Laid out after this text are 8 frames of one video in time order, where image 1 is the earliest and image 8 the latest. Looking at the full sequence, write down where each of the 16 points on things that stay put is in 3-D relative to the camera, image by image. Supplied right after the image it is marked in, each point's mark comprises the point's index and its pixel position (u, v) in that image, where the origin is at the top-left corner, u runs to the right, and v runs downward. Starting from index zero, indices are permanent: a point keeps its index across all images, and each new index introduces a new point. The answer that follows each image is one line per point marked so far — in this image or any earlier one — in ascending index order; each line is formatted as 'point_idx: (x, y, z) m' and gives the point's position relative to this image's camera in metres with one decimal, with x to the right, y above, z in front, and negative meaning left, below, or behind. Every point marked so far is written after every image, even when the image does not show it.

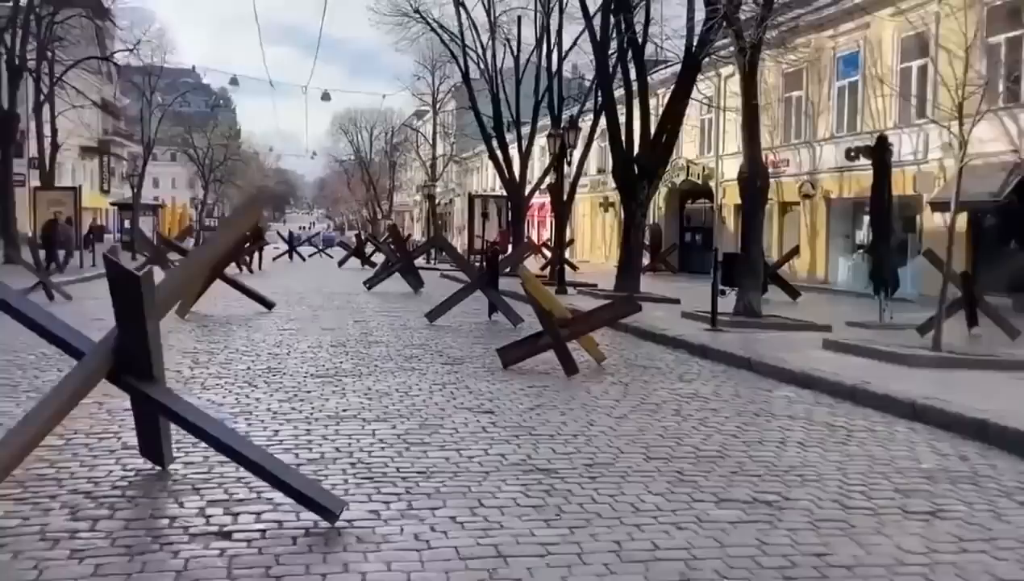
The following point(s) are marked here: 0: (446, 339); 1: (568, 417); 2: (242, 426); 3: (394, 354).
0: (-1.0, -0.8, +15.3) m
1: (+0.5, -1.1, +8.7) m
2: (-2.2, -1.1, +8.1) m
3: (-1.6, -0.9, +13.2) m
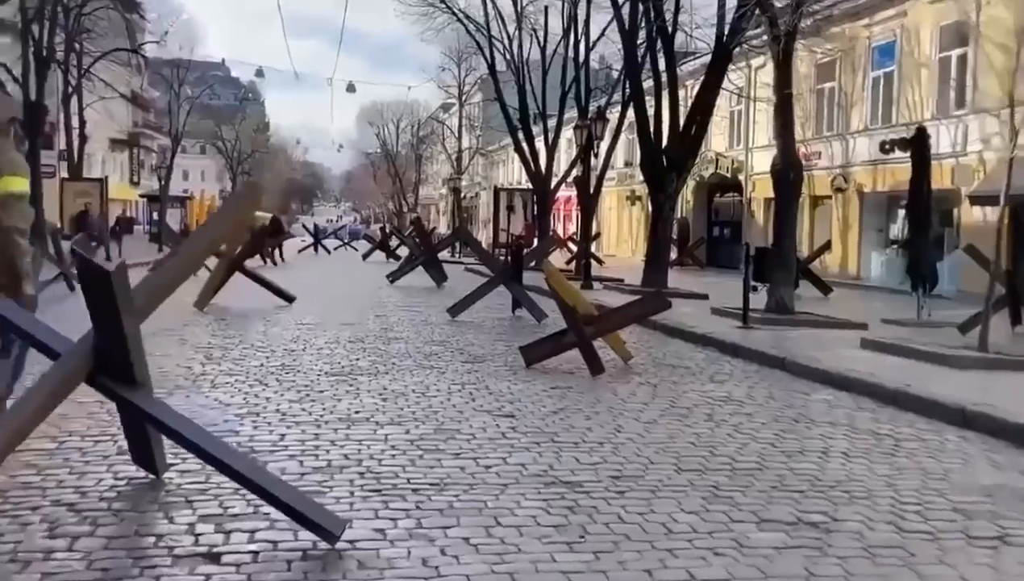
0: (-0.7, -0.7, +14.8) m
1: (+0.7, -1.1, +8.2) m
2: (-2.1, -1.1, +7.6) m
3: (-1.3, -0.8, +12.7) m
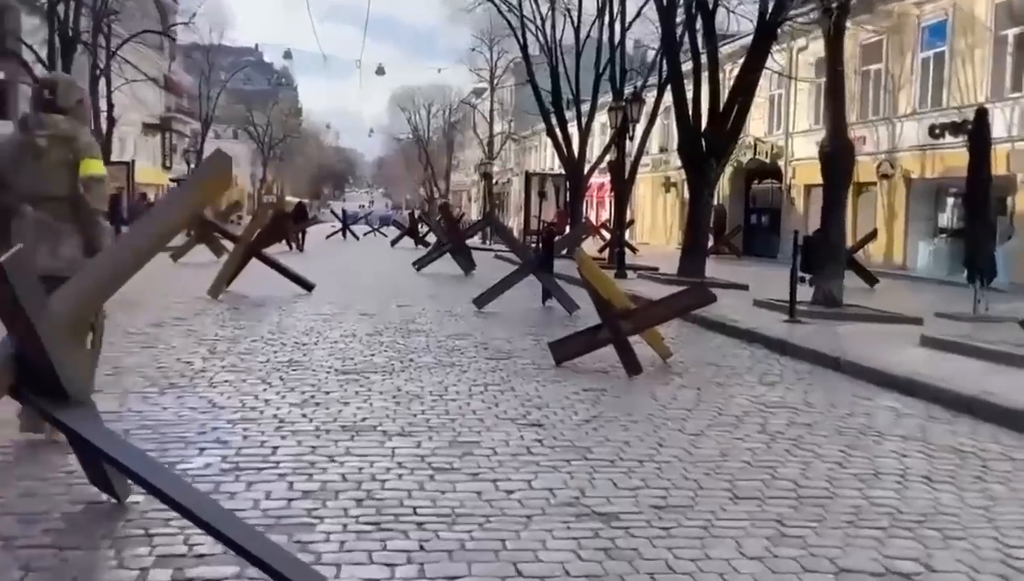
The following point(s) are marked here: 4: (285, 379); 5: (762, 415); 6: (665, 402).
0: (-0.3, -0.5, +13.9) m
1: (+0.9, -1.1, +7.2) m
2: (-1.9, -1.0, +6.7) m
3: (-0.9, -0.7, +11.8) m
4: (-2.2, -0.8, +9.2) m
5: (+2.1, -1.1, +8.2) m
6: (+1.4, -1.0, +8.7) m
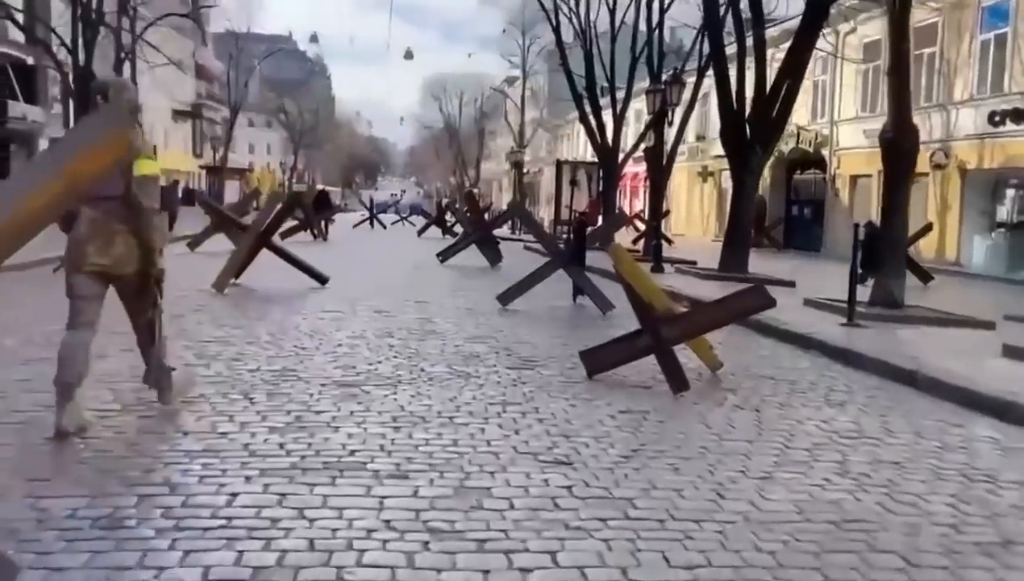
0: (+0.1, -0.5, +12.5) m
1: (+1.0, -1.1, +5.8) m
2: (-1.8, -1.1, +5.4) m
3: (-0.6, -0.7, +10.4) m
4: (-2.0, -0.8, +7.9) m
5: (+2.3, -1.1, +6.8) m
6: (+1.5, -1.0, +7.2) m
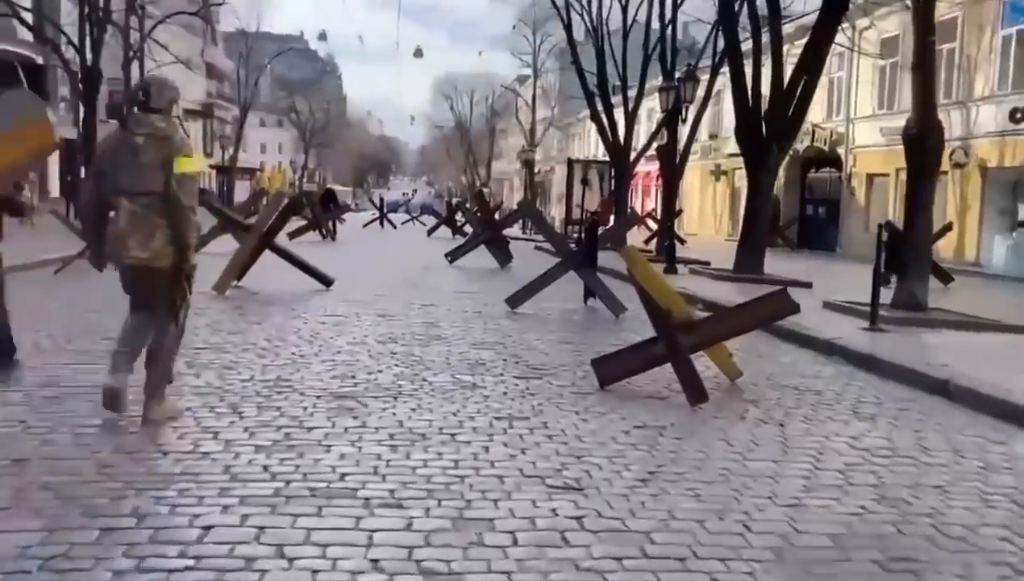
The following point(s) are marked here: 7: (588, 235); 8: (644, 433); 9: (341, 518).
0: (+0.2, -0.6, +12.0) m
1: (+1.1, -1.2, +5.3) m
2: (-1.8, -1.1, +4.9) m
3: (-0.5, -0.7, +9.9) m
4: (-1.9, -0.9, +7.4) m
5: (+2.3, -1.2, +6.2) m
6: (+1.6, -1.1, +6.7) m
7: (+1.2, +0.9, +15.4) m
8: (+0.9, -1.0, +6.9) m
9: (-0.8, -1.1, +4.8) m
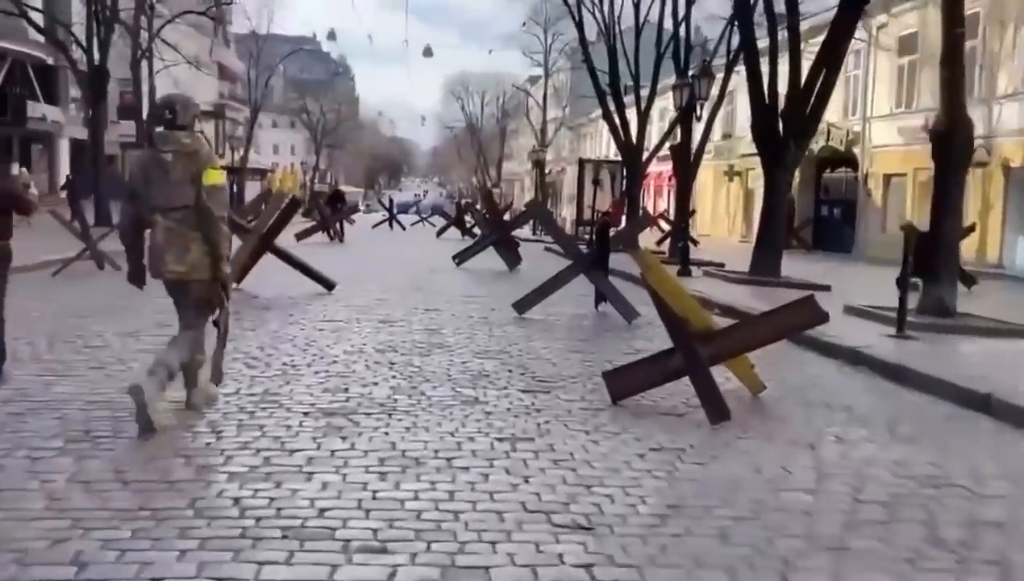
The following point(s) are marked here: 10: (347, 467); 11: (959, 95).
0: (+0.3, -0.6, +11.3) m
1: (+1.1, -1.2, +4.6) m
2: (-1.8, -1.2, +4.3) m
3: (-0.5, -0.8, +9.3) m
4: (-1.9, -0.9, +6.8) m
5: (+2.3, -1.2, +5.6) m
6: (+1.6, -1.1, +6.0) m
7: (+1.3, +0.8, +14.8) m
8: (+1.0, -1.1, +6.3) m
9: (-0.9, -1.2, +4.2) m
10: (-1.0, -1.1, +5.8) m
11: (+6.6, +2.9, +14.4) m
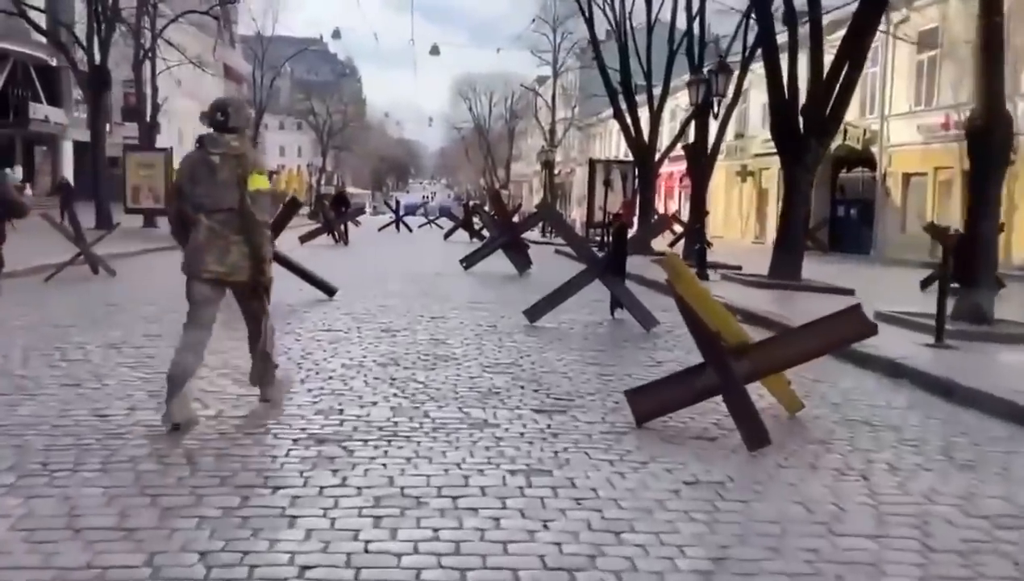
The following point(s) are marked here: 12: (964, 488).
0: (+0.4, -0.7, +10.5) m
1: (+1.1, -1.3, +3.8) m
2: (-1.7, -1.2, +3.5) m
3: (-0.4, -0.8, +8.5) m
4: (-1.8, -1.0, +6.0) m
5: (+2.4, -1.3, +4.8) m
6: (+1.7, -1.2, +5.2) m
7: (+1.5, +0.7, +14.0) m
8: (+1.0, -1.2, +5.5) m
9: (-0.8, -1.2, +3.4) m
10: (-0.9, -1.1, +5.0) m
11: (+6.8, +2.8, +13.5) m
12: (+2.8, -1.2, +6.1) m
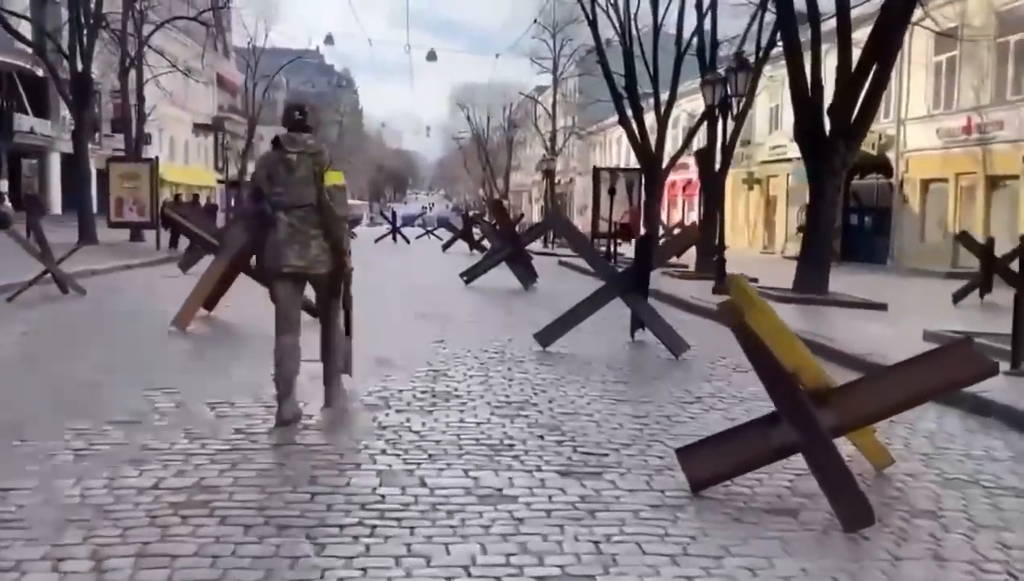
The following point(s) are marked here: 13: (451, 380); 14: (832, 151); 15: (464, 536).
0: (+0.5, -0.9, +8.9) m
1: (+1.3, -1.4, +2.2) m
2: (-1.6, -1.4, +1.9) m
3: (-0.2, -1.0, +6.9) m
4: (-1.7, -1.2, +4.4) m
5: (+2.6, -1.4, +3.2) m
6: (+1.8, -1.4, +3.6) m
7: (+1.6, +0.5, +12.4) m
8: (+1.2, -1.3, +3.9) m
9: (-0.7, -1.4, +1.8) m
10: (-0.8, -1.3, +3.4) m
11: (+6.9, +2.6, +12.0) m
12: (+3.0, -1.4, +4.5) m
13: (-0.6, -0.9, +9.1) m
14: (+6.3, +2.7, +19.0) m
15: (-0.2, -1.2, +4.8) m
